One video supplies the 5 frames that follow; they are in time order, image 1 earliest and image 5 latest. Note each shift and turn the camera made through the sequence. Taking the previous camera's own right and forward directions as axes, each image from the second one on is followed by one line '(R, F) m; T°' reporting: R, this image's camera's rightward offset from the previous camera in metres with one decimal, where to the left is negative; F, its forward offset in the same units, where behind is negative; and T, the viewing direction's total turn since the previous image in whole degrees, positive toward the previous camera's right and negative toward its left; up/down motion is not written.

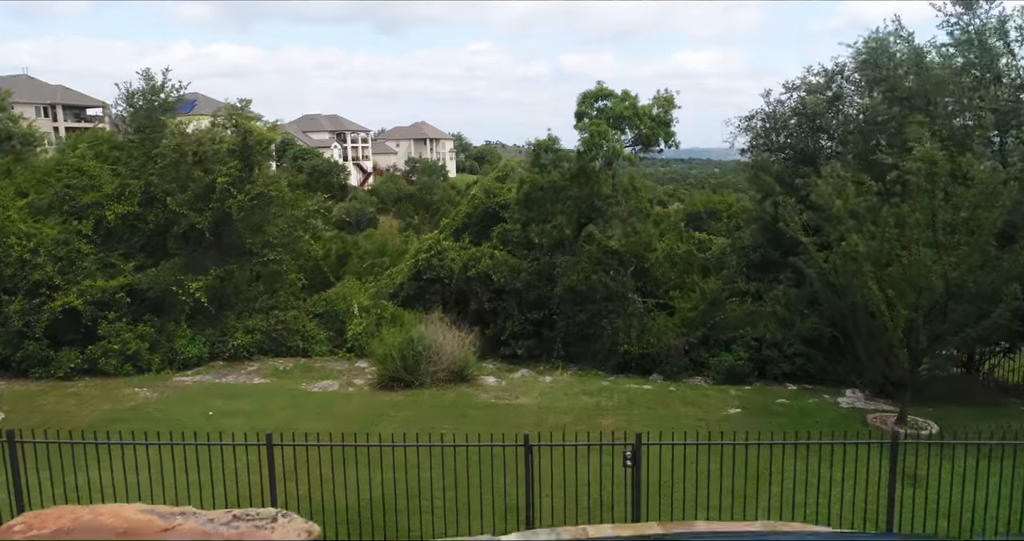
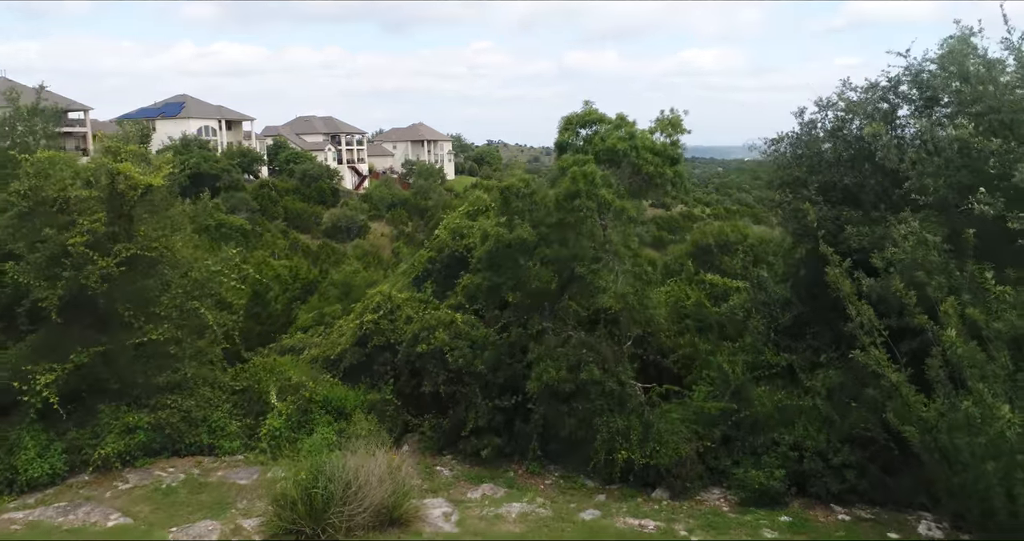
(+0.4, +2.0) m; 0°
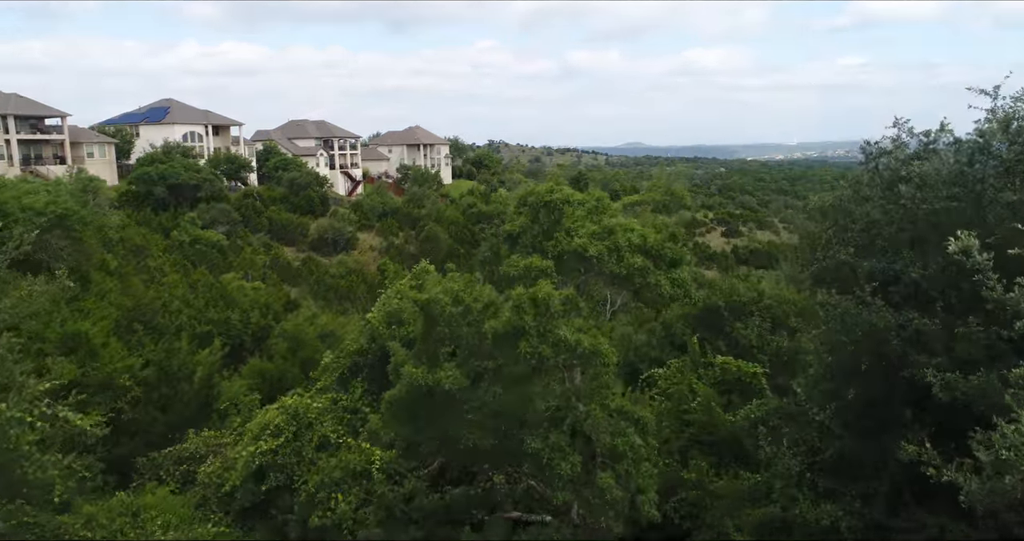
(+0.5, +2.1) m; 0°
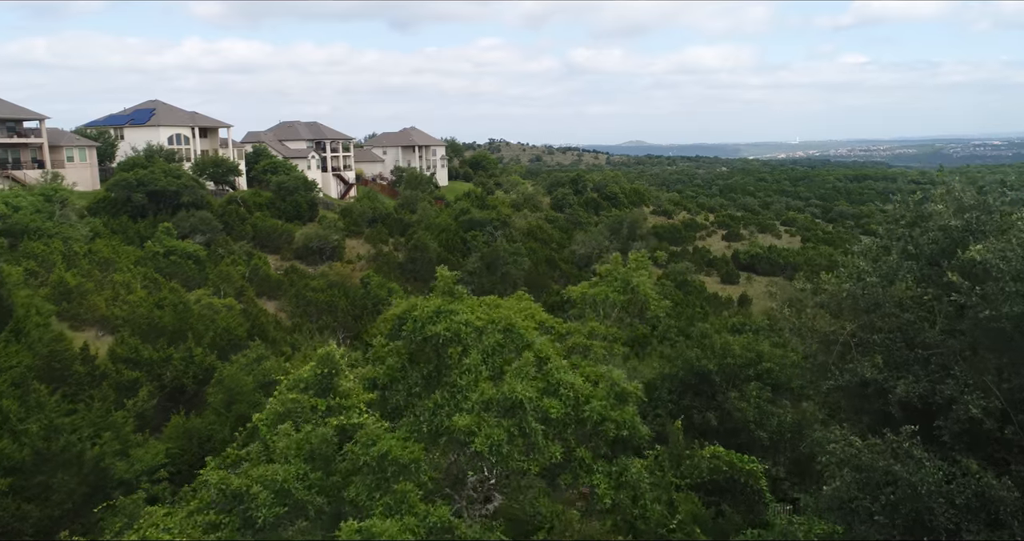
(+0.6, +1.6) m; 0°
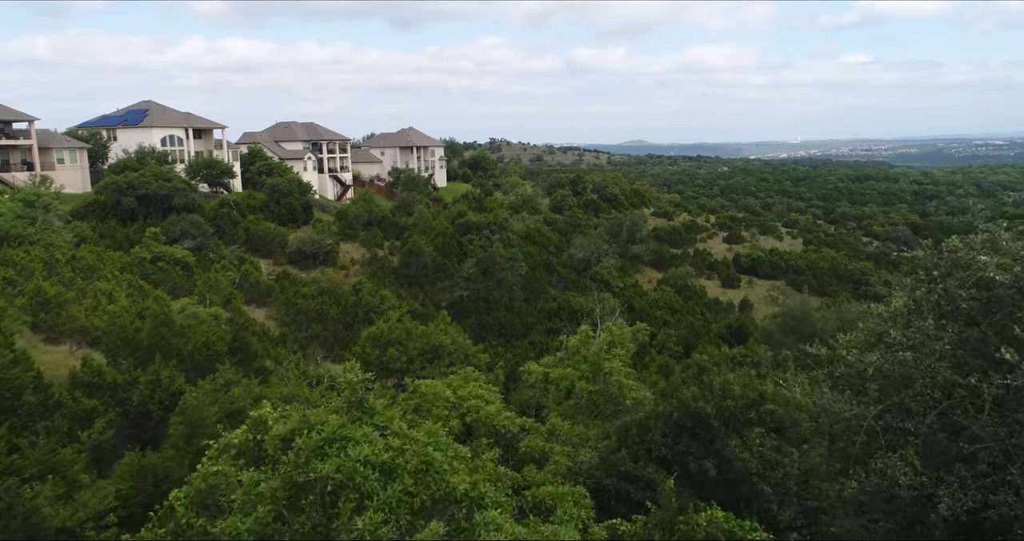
(+0.3, +0.8) m; 0°
